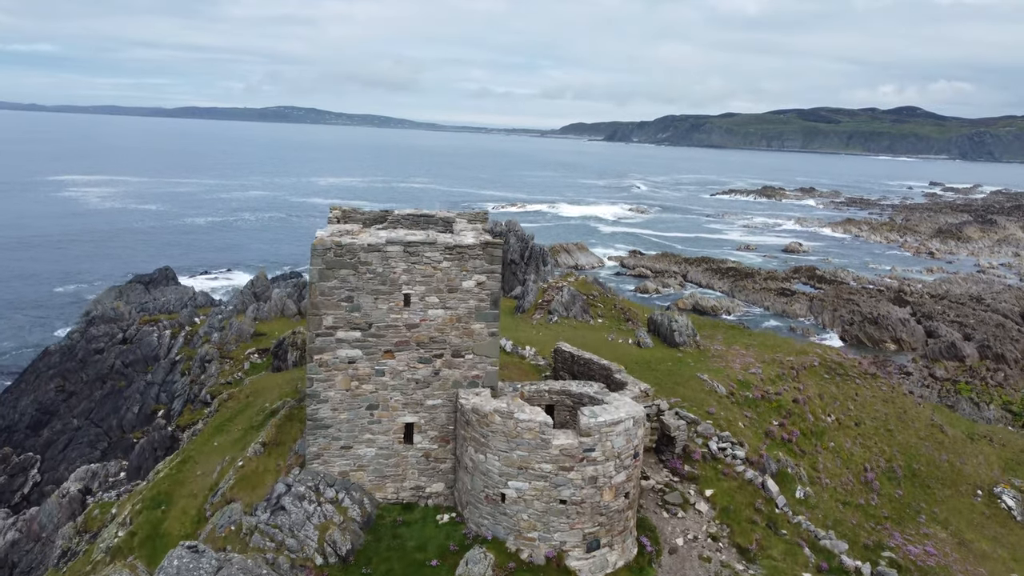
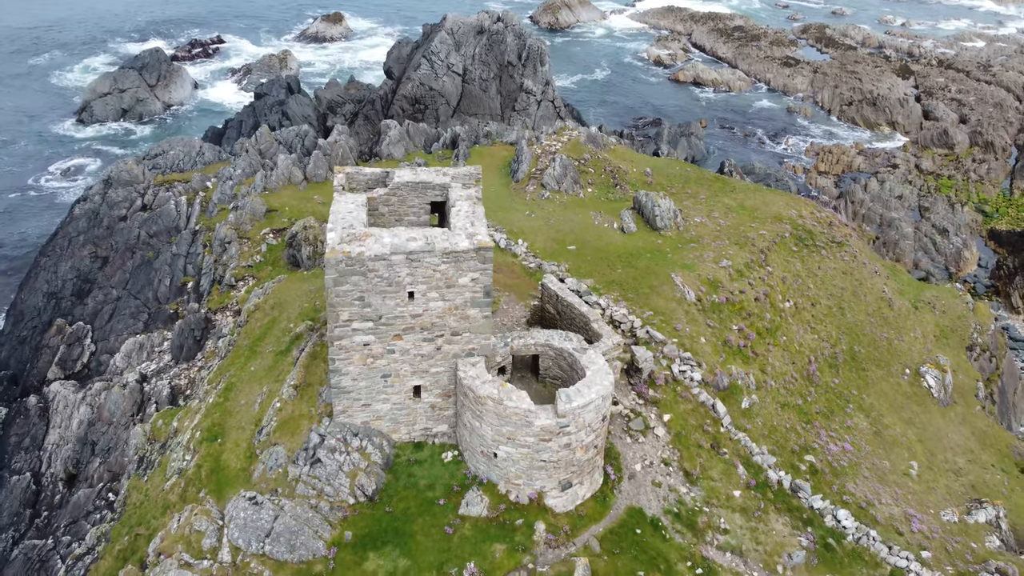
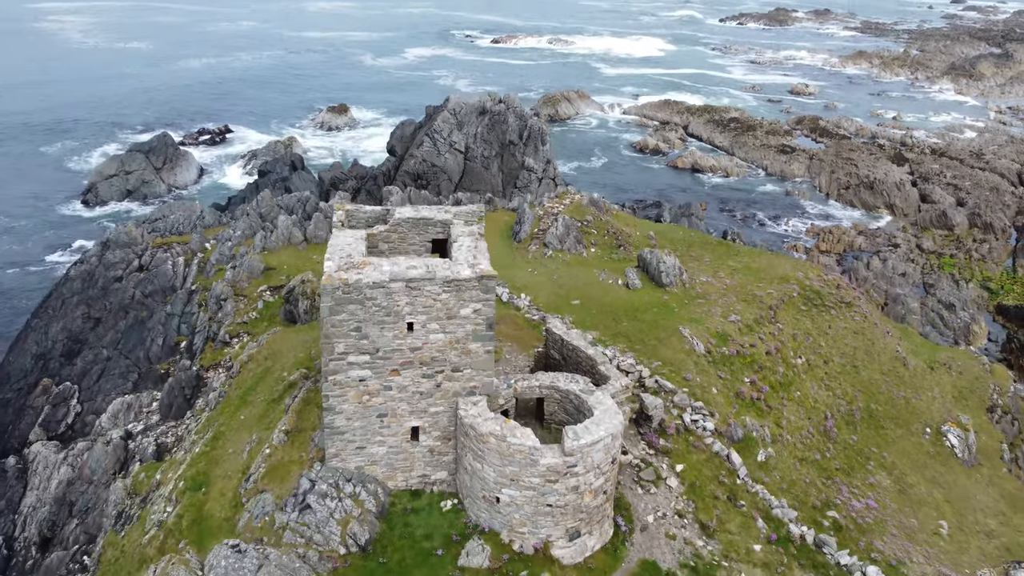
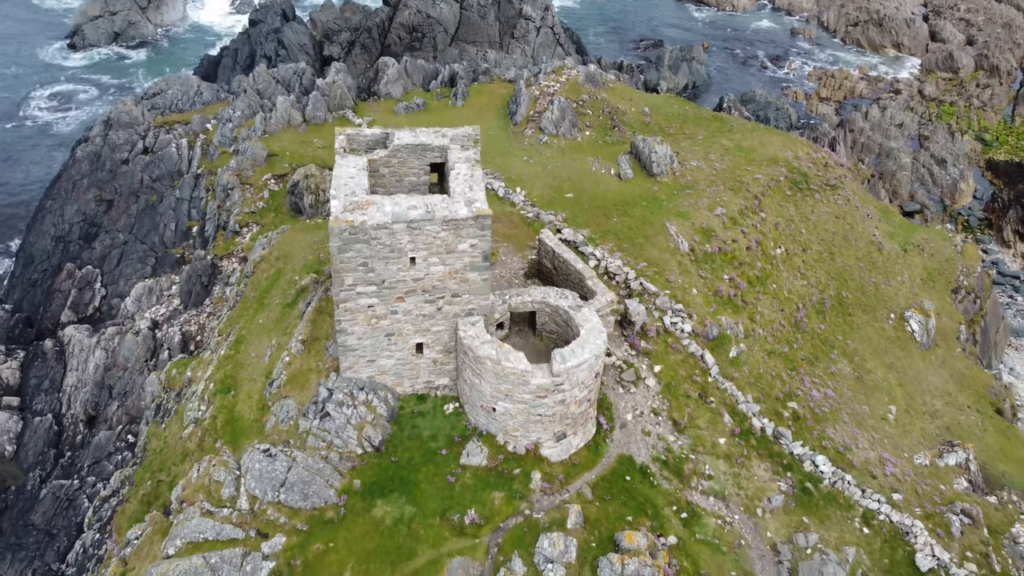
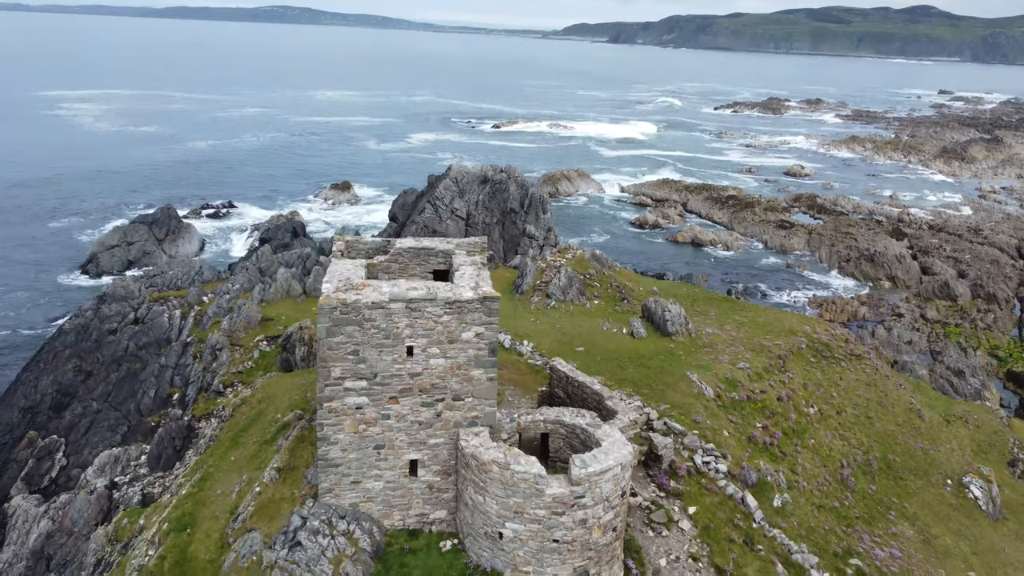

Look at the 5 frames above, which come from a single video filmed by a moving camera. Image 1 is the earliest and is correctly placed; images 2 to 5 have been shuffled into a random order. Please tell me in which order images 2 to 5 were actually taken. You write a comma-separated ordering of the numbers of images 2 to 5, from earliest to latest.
5, 3, 2, 4
